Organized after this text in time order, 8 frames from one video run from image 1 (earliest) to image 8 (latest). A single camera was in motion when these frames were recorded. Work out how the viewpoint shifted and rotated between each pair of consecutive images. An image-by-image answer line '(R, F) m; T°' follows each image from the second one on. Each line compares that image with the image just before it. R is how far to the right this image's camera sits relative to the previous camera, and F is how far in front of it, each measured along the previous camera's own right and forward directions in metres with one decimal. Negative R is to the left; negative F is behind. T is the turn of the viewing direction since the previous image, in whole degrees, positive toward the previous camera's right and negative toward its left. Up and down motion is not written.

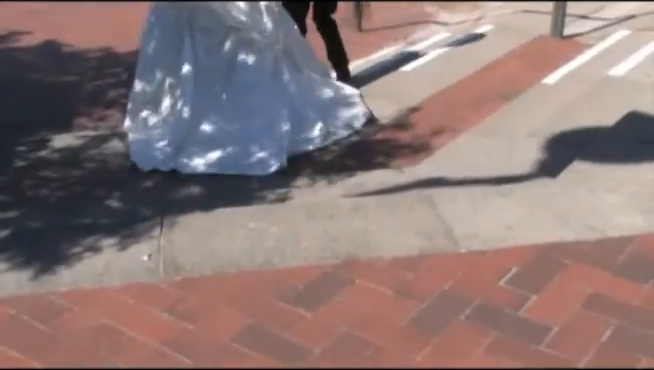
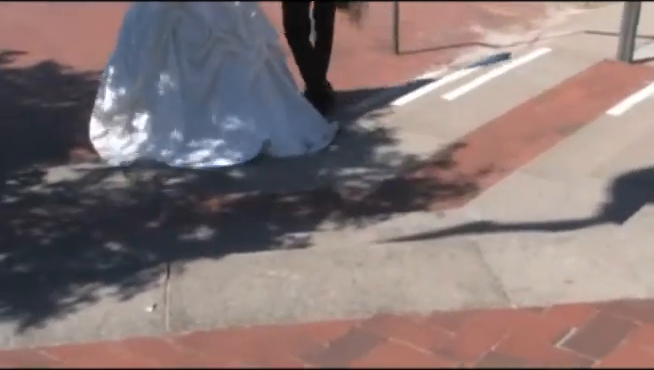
(+0.1, +1.1) m; -2°
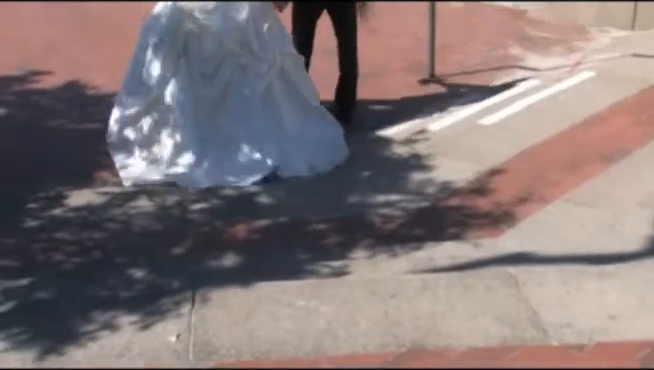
(0.0, +0.3) m; -2°
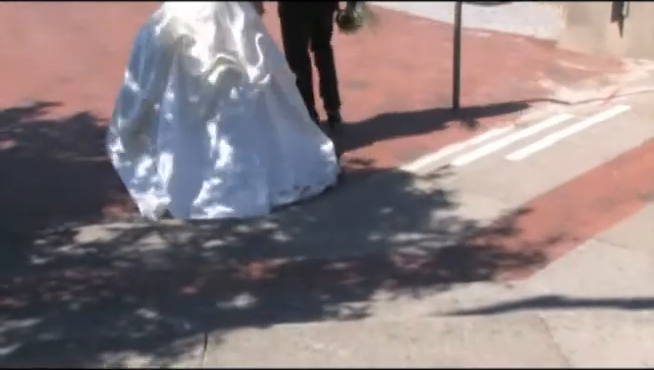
(0.0, +0.3) m; -1°
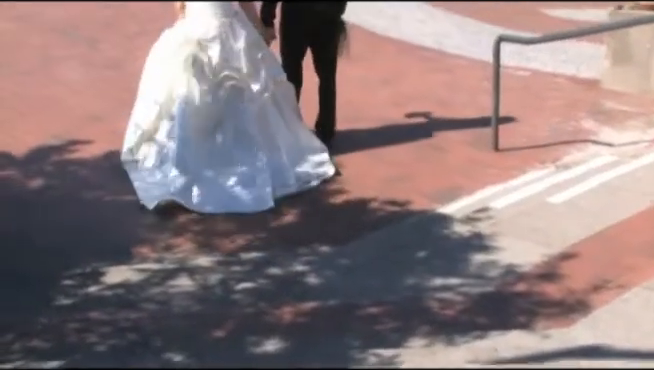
(0.0, +0.2) m; -2°
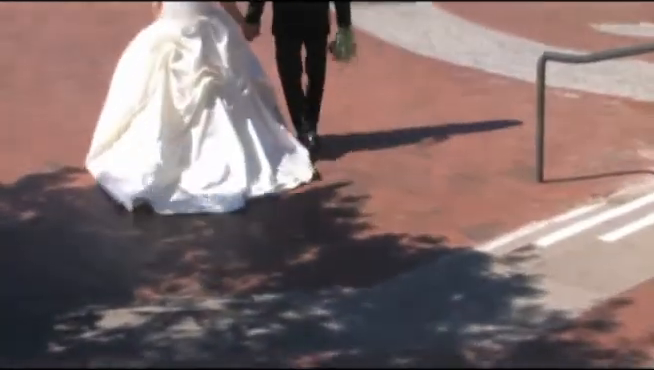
(+0.1, +0.7) m; -2°
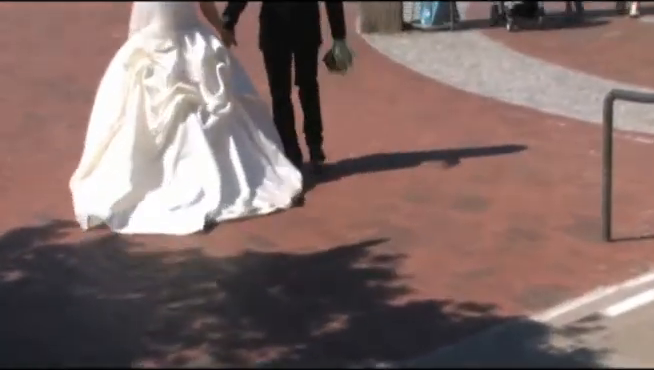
(+0.1, +0.8) m; -3°
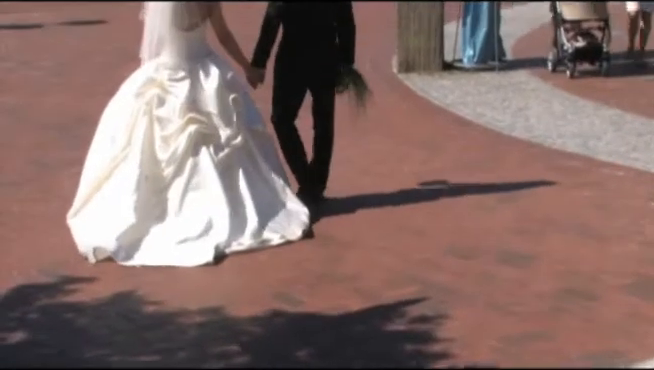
(0.0, +0.5) m; -2°
